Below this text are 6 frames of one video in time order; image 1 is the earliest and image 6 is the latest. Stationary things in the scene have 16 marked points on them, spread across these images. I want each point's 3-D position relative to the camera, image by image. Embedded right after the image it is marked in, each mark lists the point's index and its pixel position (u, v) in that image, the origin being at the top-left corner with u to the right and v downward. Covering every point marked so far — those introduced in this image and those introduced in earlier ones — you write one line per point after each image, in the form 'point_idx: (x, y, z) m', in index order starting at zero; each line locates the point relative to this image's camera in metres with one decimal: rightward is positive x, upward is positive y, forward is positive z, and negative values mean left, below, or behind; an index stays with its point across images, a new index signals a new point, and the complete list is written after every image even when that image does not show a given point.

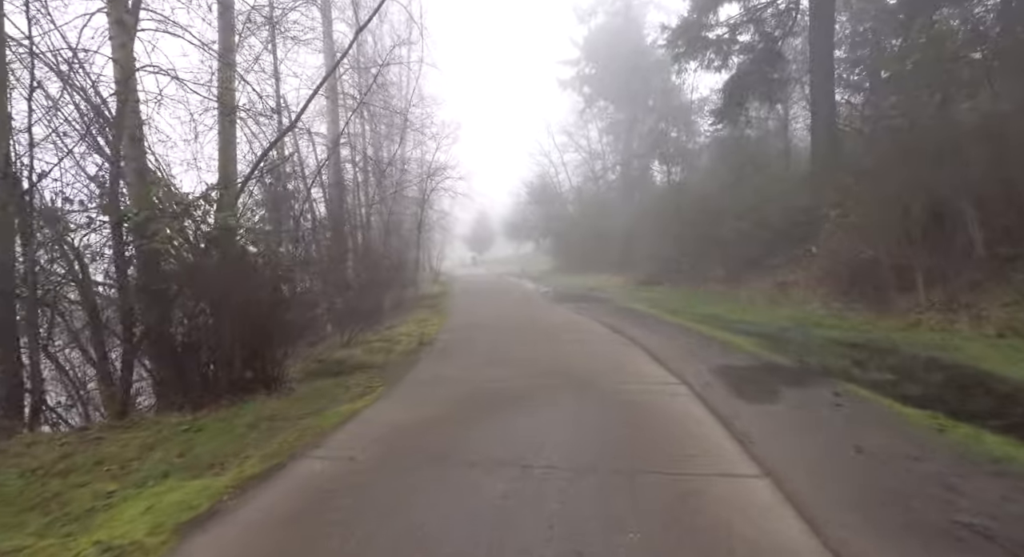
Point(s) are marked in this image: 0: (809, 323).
0: (+6.1, -0.9, +12.8) m
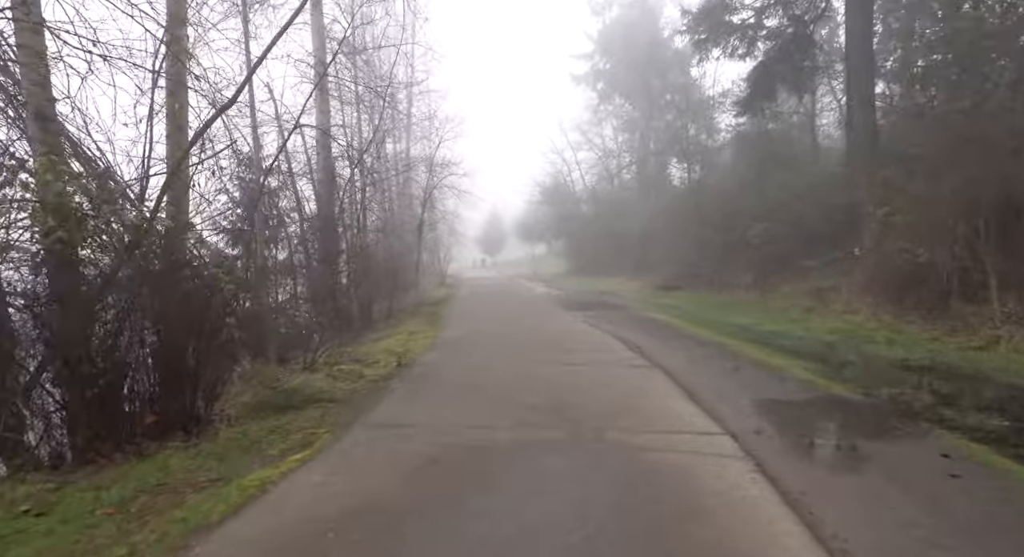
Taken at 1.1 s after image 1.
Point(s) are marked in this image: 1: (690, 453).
0: (+6.2, -1.1, +11.0) m
1: (+1.3, -1.3, +4.7) m
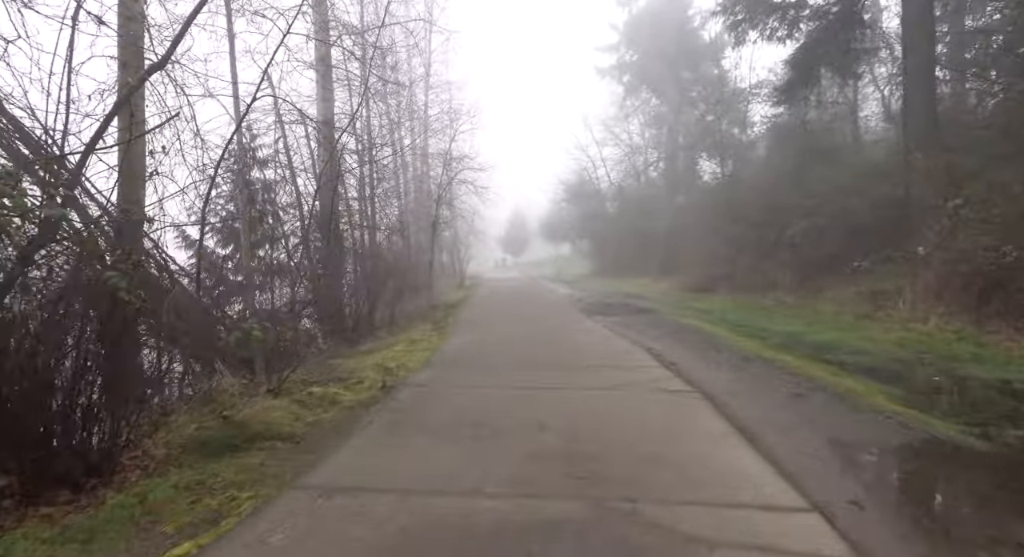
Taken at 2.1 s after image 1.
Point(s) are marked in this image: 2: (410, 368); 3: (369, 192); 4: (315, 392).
0: (+6.4, -1.1, +9.3) m
1: (+1.3, -1.4, +3.1) m
2: (-1.3, -1.2, +8.1) m
3: (-4.5, +2.7, +19.4) m
4: (-2.1, -1.2, +6.6) m
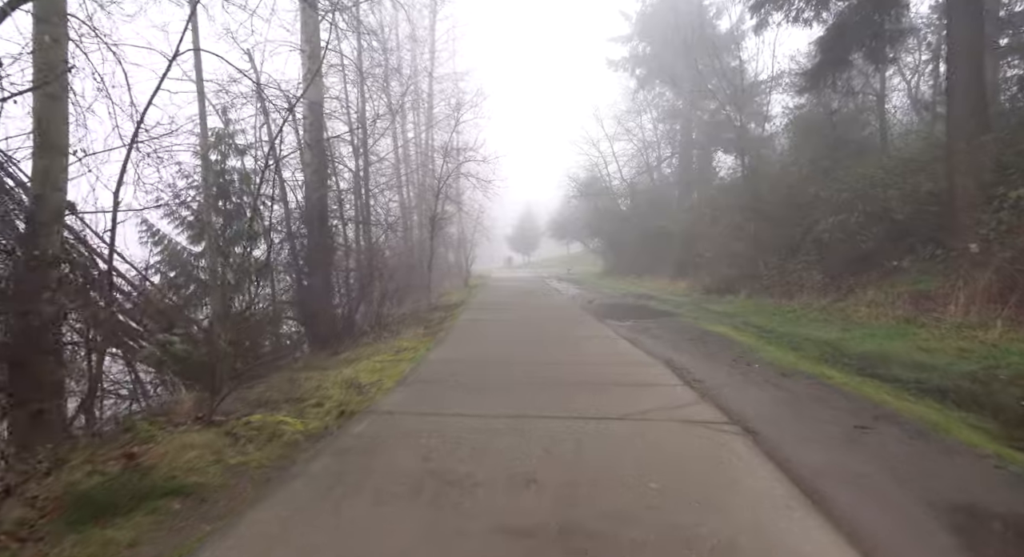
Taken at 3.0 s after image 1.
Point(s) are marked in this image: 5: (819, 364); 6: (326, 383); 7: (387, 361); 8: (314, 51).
0: (+6.3, -1.1, +7.9) m
1: (+1.1, -1.4, +1.8) m
2: (-1.4, -1.2, +6.8) m
3: (-4.4, +2.7, +18.1) m
4: (-2.2, -1.2, +5.3) m
5: (+4.2, -1.2, +8.4) m
6: (-2.2, -1.2, +7.3) m
7: (-1.8, -1.2, +8.7) m
8: (-4.7, +5.4, +14.6) m
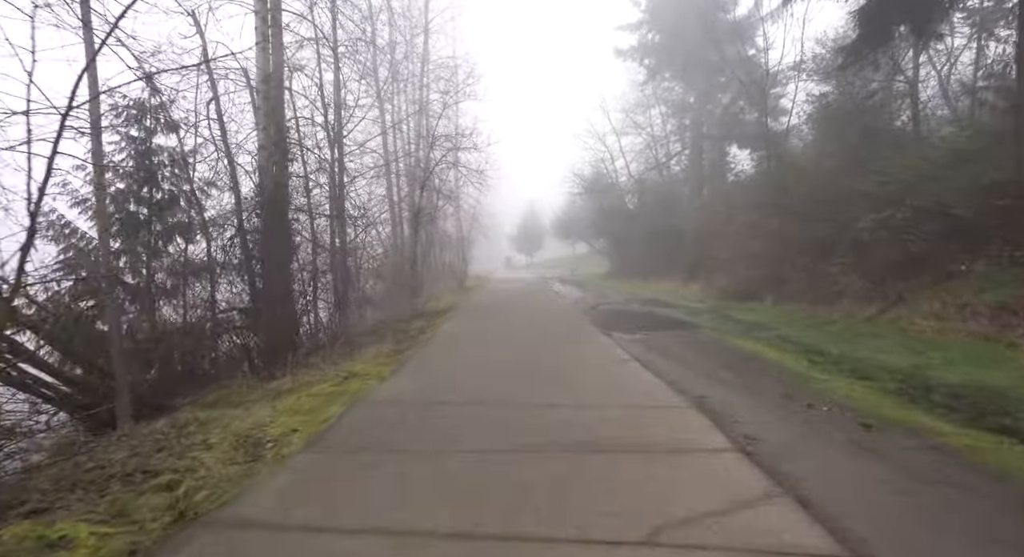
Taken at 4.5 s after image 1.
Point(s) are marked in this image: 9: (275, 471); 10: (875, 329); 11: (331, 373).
0: (+6.1, -1.2, +5.6) m
1: (+0.8, -1.5, -0.5) m
2: (-1.7, -1.3, +4.6) m
3: (-4.5, +2.7, +15.9) m
4: (-2.5, -1.3, +3.1) m
5: (+4.0, -1.3, +6.2) m
6: (-2.5, -1.3, +5.1) m
7: (-2.0, -1.2, +6.5) m
8: (-4.8, +5.4, +12.4) m
9: (-1.5, -1.2, +4.1) m
10: (+7.2, -0.9, +12.1) m
11: (-2.3, -1.2, +8.0) m
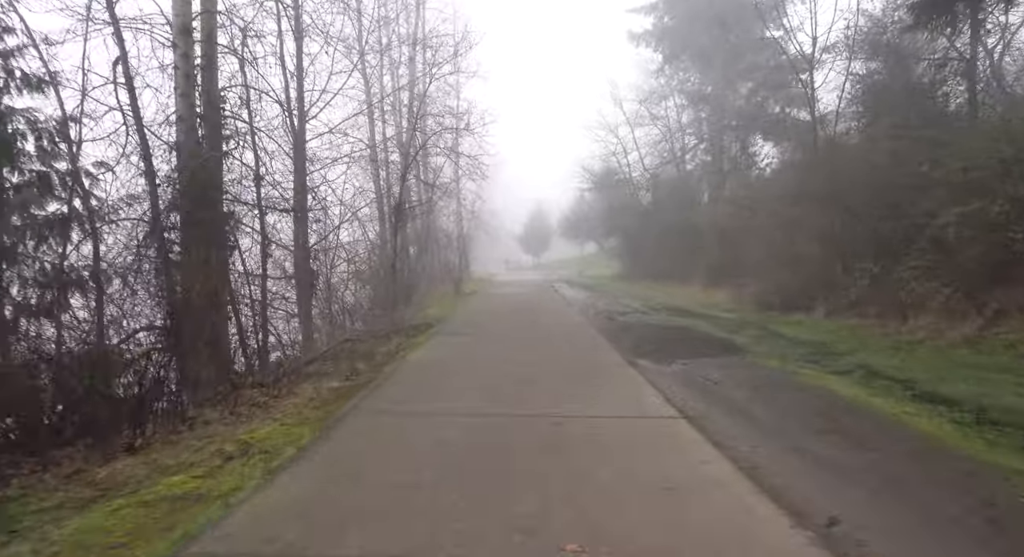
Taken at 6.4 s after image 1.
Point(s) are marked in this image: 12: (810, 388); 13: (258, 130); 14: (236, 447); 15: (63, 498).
0: (+5.9, -1.4, +2.6) m
1: (+0.6, -1.6, -3.4) m
2: (-1.8, -1.4, +1.7) m
3: (-4.6, +2.5, +13.1) m
4: (-2.7, -1.5, +0.3) m
5: (+3.8, -1.4, +3.2) m
6: (-2.6, -1.5, +2.2) m
7: (-2.2, -1.4, +3.6) m
8: (-4.9, +5.2, +9.6) m
9: (-1.7, -1.4, +1.2) m
10: (+7.1, -1.1, +9.1) m
11: (-2.4, -1.4, +5.1) m
12: (+3.6, -1.3, +7.3) m
13: (-4.8, +2.9, +12.0) m
14: (-2.2, -1.4, +5.0) m
15: (-3.1, -1.5, +4.4) m
